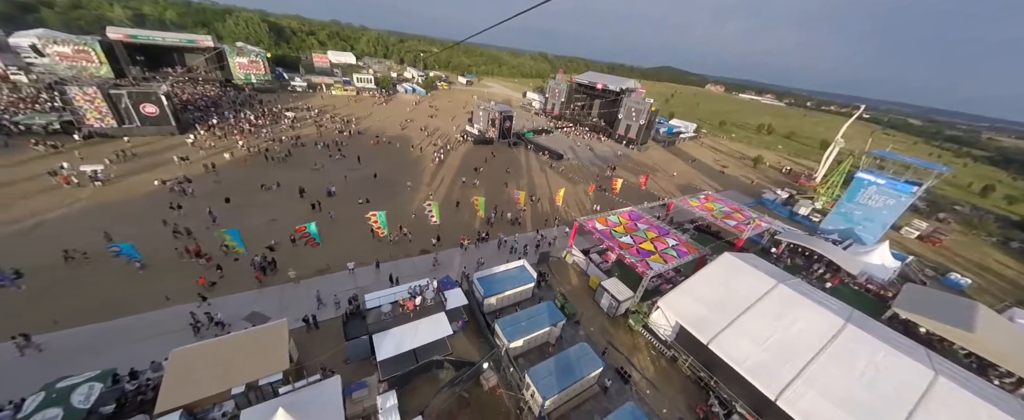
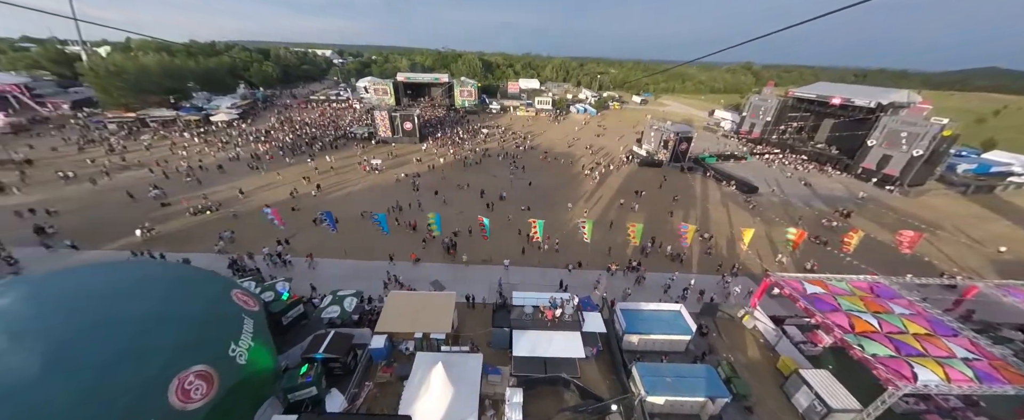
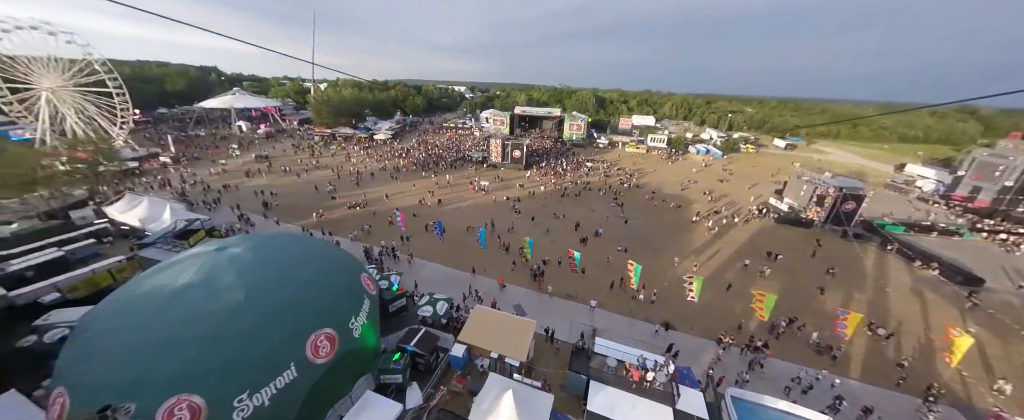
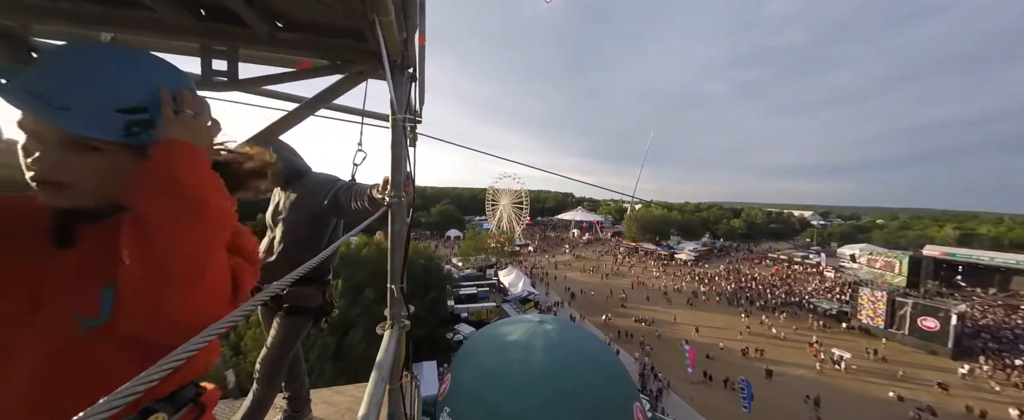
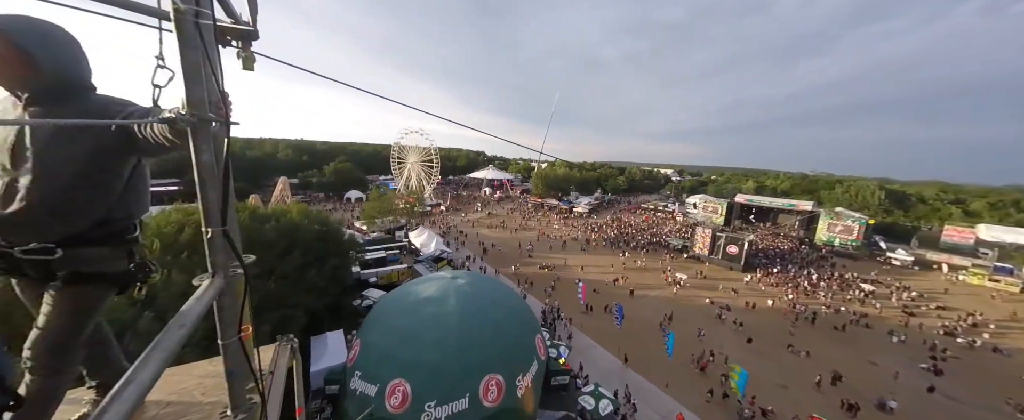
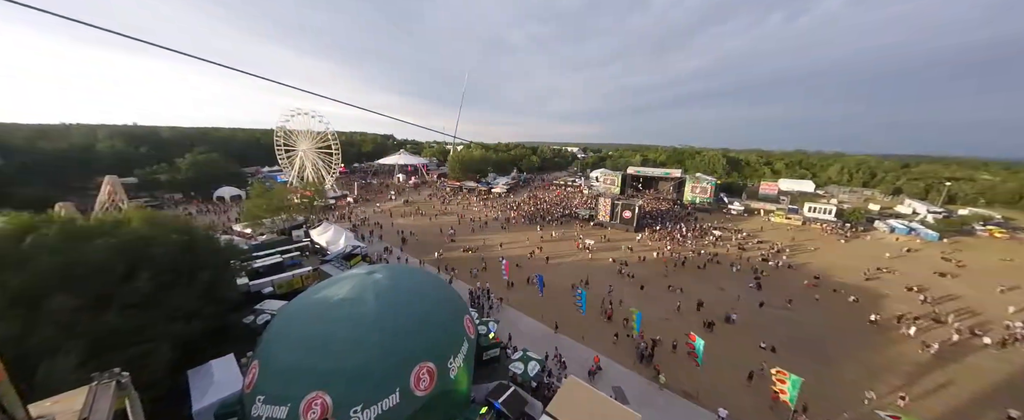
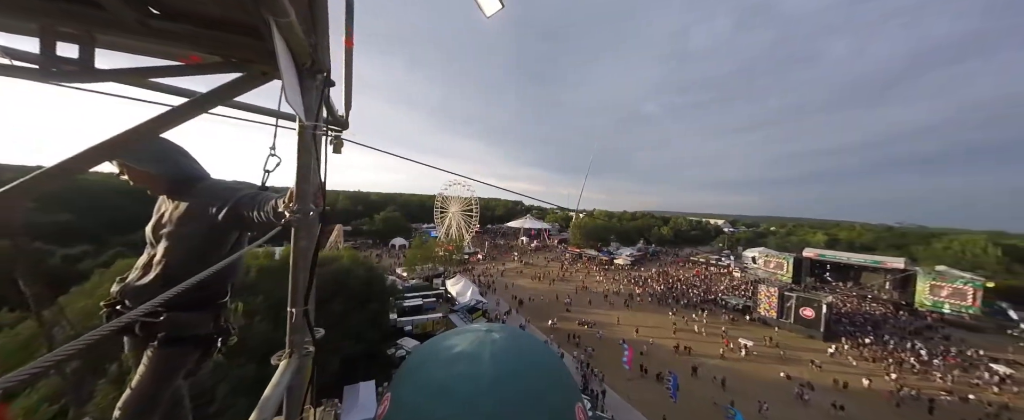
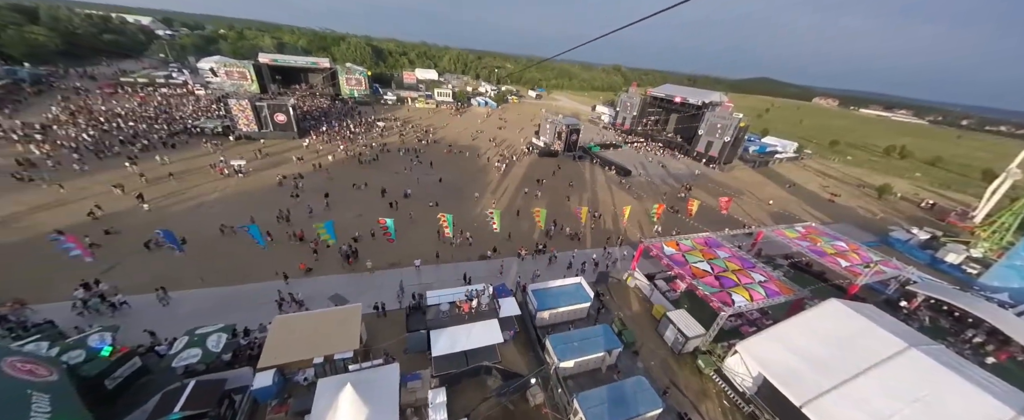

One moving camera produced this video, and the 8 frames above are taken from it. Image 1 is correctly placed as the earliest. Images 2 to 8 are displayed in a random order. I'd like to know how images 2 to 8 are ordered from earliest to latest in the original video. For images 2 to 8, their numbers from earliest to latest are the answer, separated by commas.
8, 2, 3, 6, 5, 4, 7
